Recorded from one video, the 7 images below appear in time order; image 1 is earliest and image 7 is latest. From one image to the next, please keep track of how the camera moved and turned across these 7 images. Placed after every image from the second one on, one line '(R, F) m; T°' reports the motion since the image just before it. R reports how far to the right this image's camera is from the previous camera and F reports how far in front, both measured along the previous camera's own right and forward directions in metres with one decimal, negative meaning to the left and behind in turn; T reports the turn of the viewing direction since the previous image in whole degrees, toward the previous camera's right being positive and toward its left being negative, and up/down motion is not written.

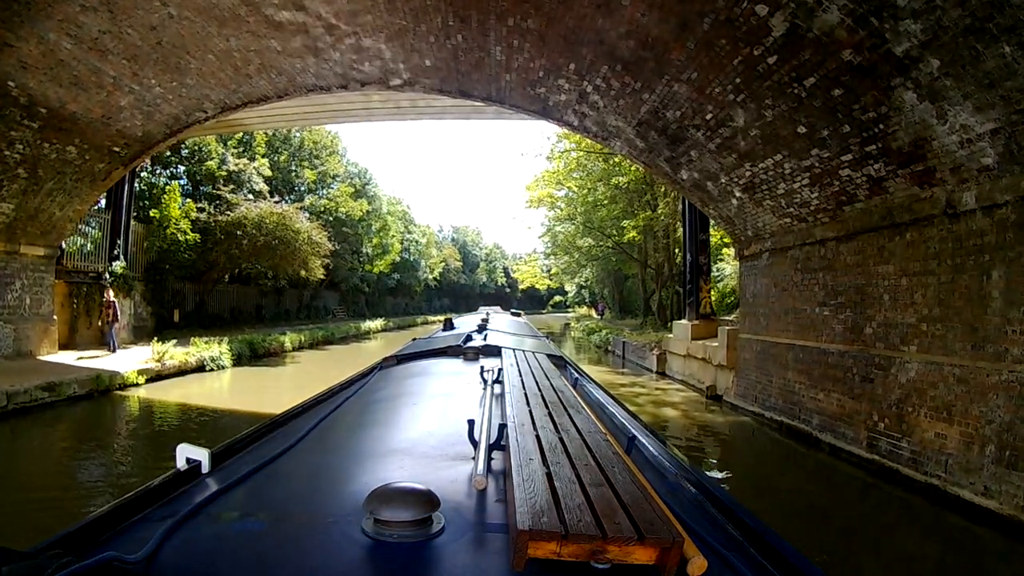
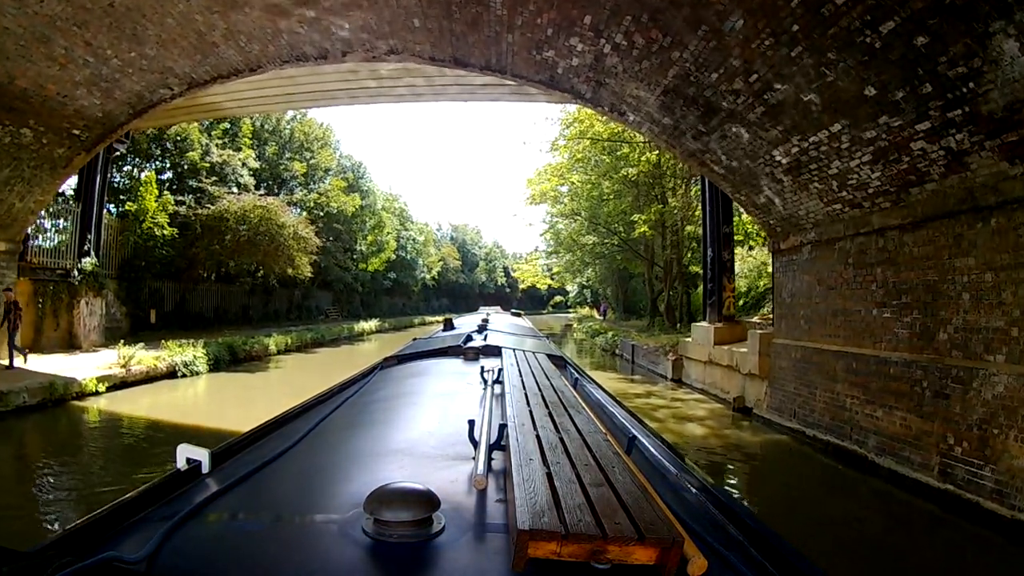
(0.0, +0.8) m; 0°
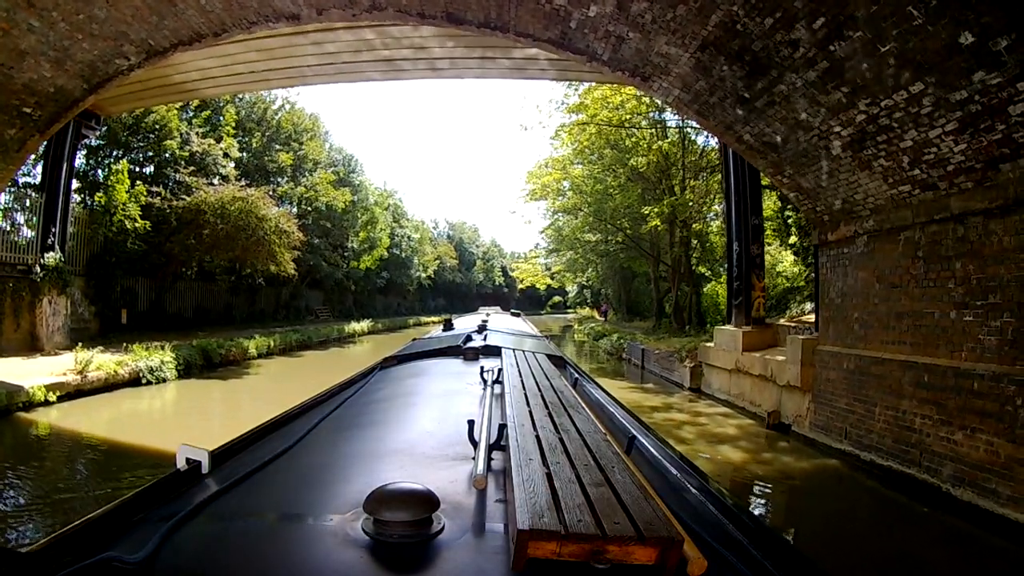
(0.0, +0.8) m; 0°
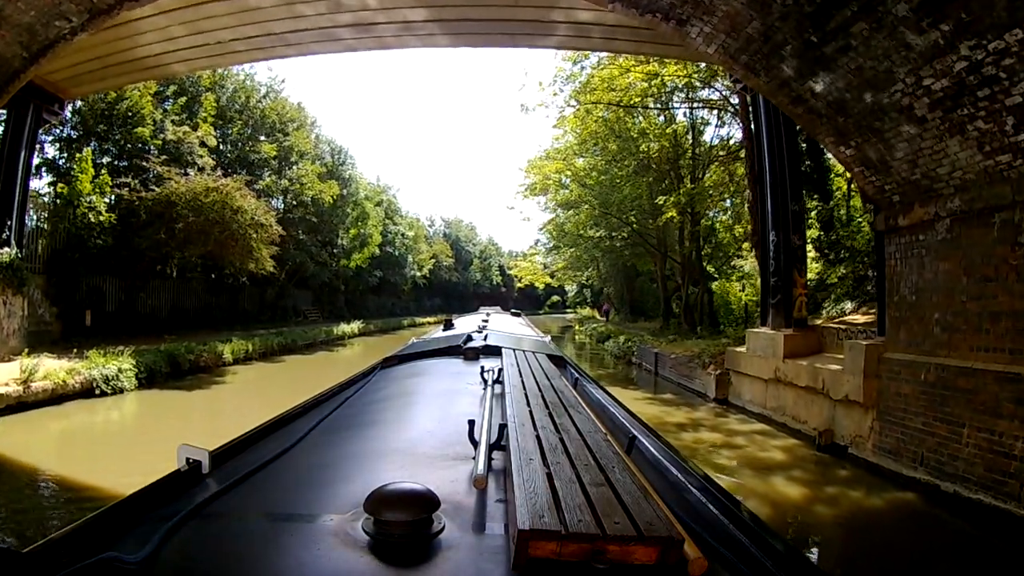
(0.0, +0.9) m; 0°
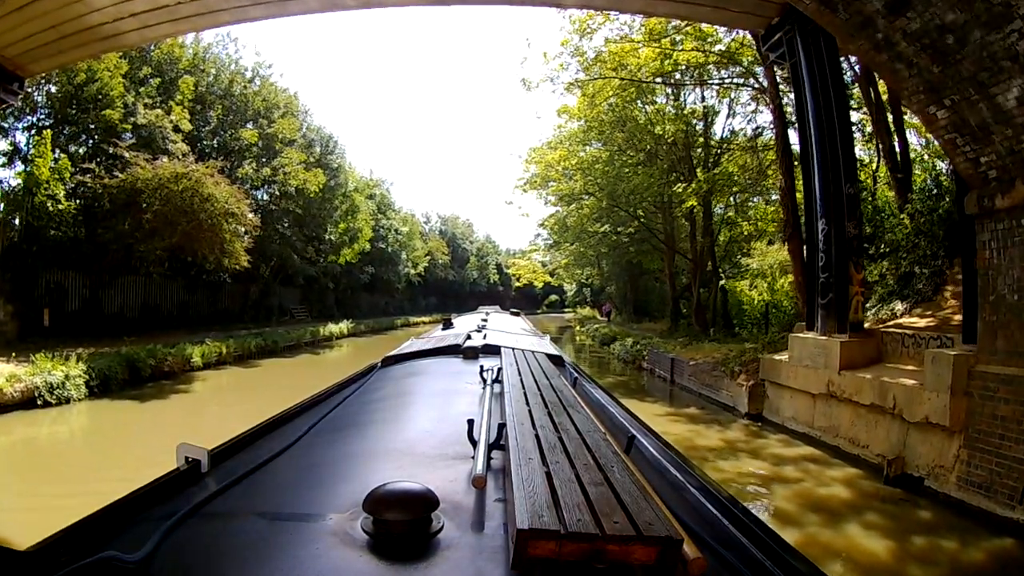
(0.0, +0.8) m; 0°
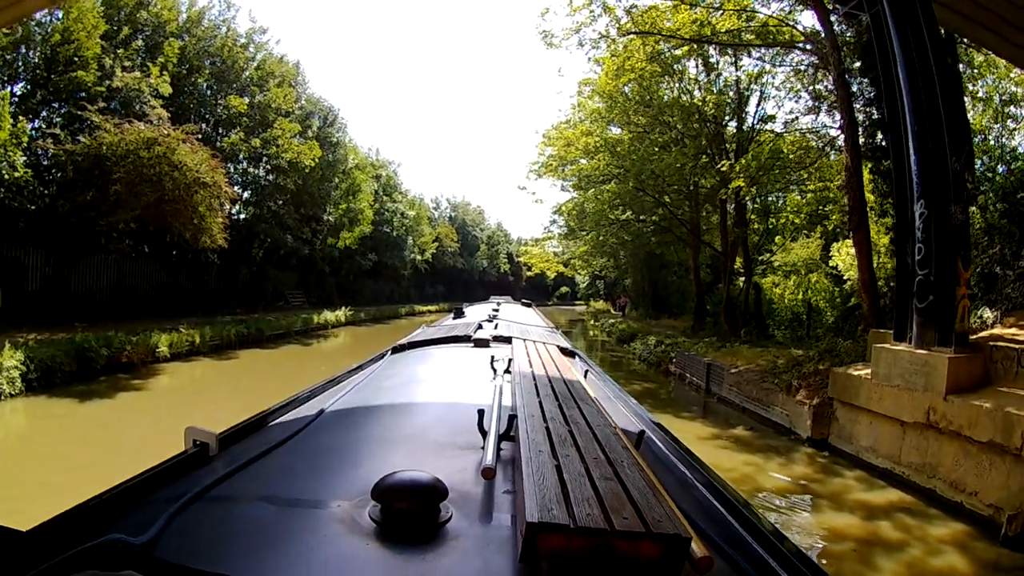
(0.0, +0.9) m; -1°
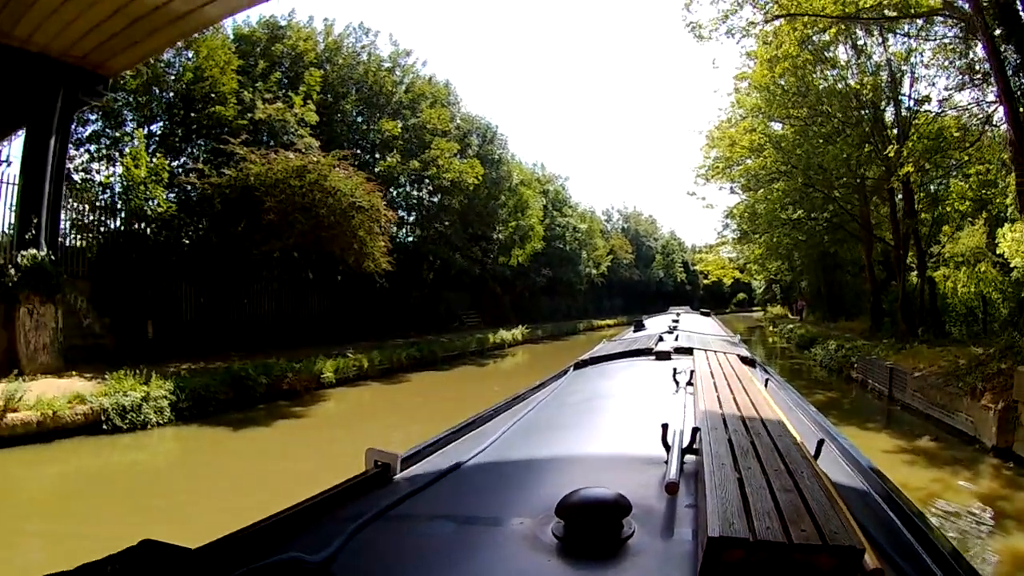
(0.0, +0.2) m; -11°
